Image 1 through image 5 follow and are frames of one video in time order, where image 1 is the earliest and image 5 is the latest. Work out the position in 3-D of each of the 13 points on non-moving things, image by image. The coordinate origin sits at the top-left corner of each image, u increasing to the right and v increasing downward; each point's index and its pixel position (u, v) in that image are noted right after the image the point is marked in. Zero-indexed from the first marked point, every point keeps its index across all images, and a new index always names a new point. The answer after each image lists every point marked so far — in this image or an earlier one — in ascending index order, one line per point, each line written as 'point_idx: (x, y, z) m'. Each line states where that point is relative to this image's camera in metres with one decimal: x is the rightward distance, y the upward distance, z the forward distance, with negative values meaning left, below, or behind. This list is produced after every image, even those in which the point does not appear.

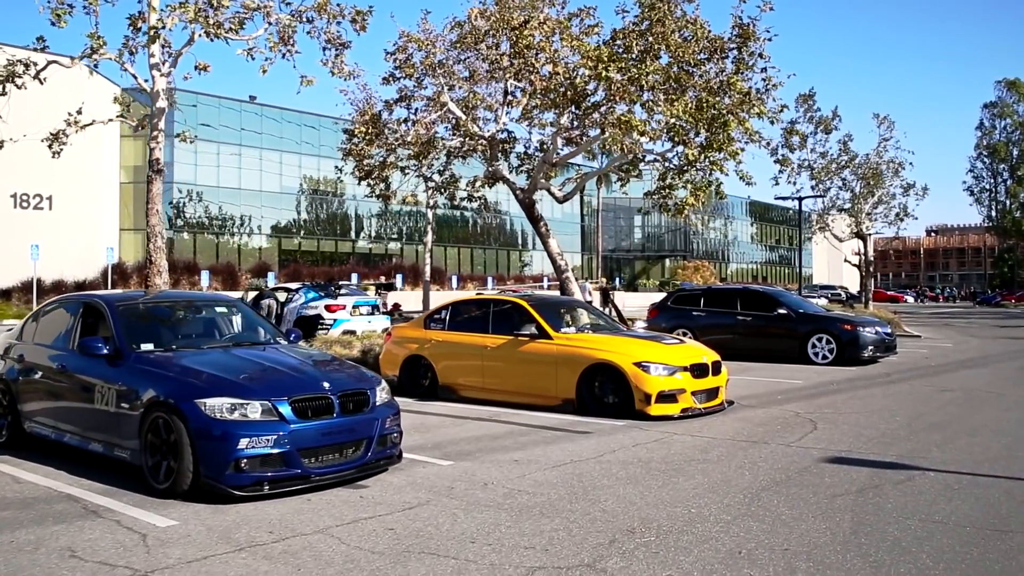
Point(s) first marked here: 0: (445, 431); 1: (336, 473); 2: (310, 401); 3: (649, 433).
0: (-0.7, -1.5, +9.5) m
1: (-1.3, -1.4, +6.8) m
2: (-1.5, -0.8, +6.7) m
3: (+1.4, -1.5, +9.3) m
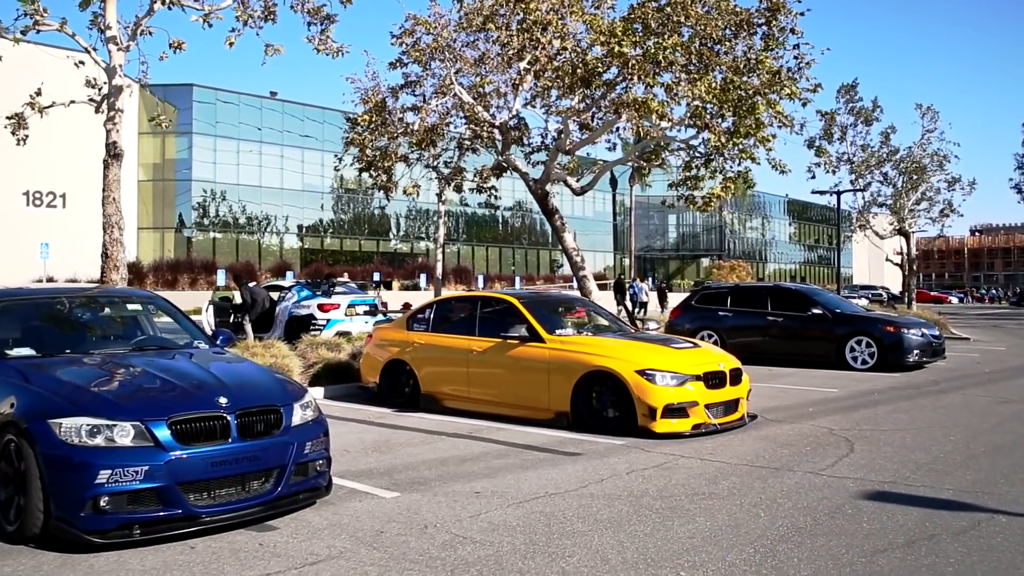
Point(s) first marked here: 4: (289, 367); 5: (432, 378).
0: (-0.9, -1.4, +8.1) m
1: (-1.6, -1.3, +5.4) m
2: (-1.8, -0.8, +5.3) m
3: (+1.2, -1.4, +7.8) m
4: (-3.0, -1.1, +12.4) m
5: (-0.9, -1.1, +10.7) m
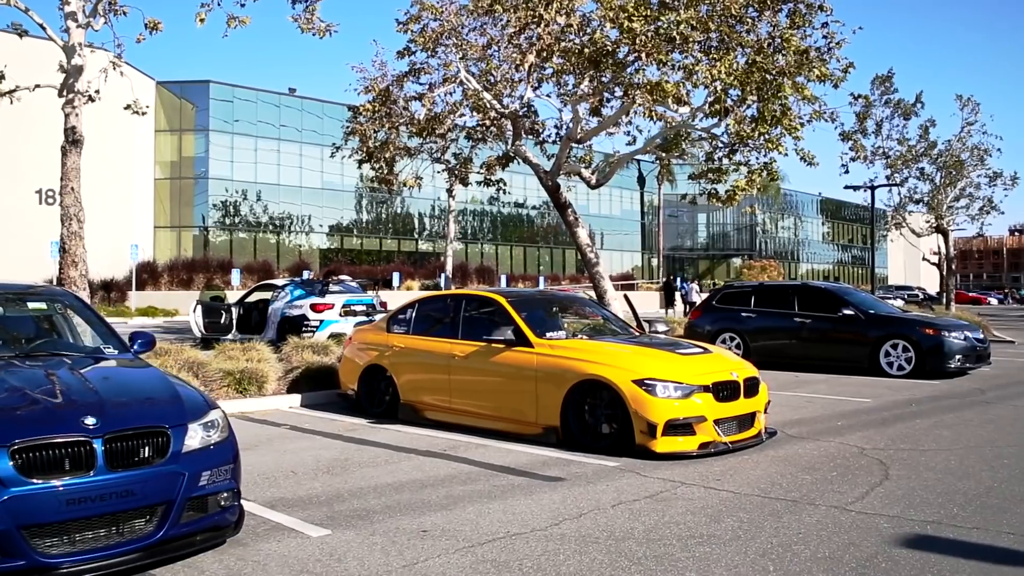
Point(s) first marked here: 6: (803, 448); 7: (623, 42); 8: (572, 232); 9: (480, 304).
0: (-1.1, -1.4, +7.0) m
1: (-1.9, -1.3, +4.3) m
2: (-2.1, -0.7, +4.2) m
3: (+0.9, -1.4, +6.6) m
4: (-3.0, -1.0, +11.4) m
5: (-1.0, -1.0, +9.6) m
6: (+2.5, -1.4, +8.1) m
7: (+1.9, +4.0, +15.1) m
8: (+1.2, +1.1, +18.9) m
9: (-0.3, -0.2, +9.3) m
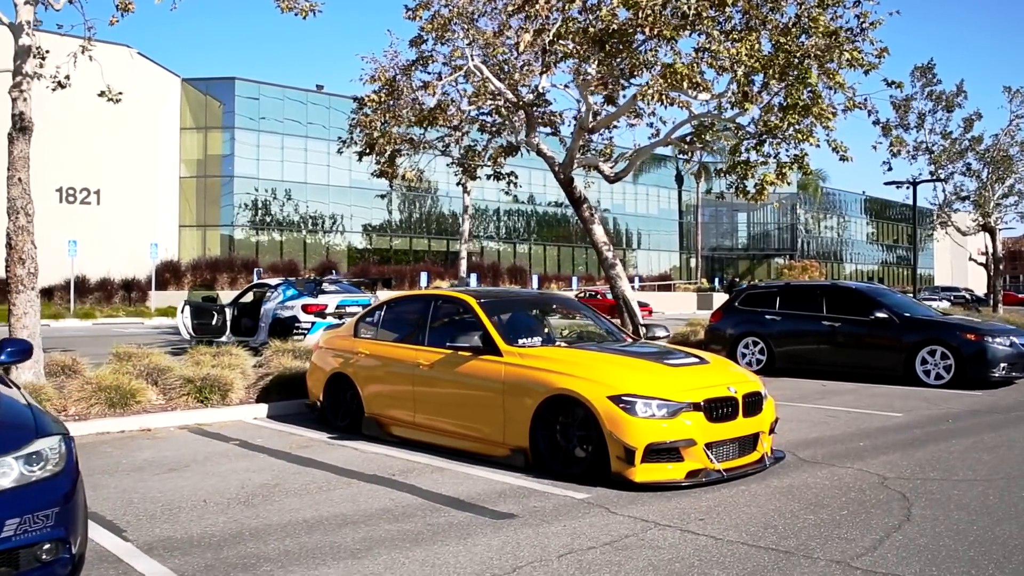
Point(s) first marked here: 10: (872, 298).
0: (-1.5, -1.4, +6.0) m
1: (-2.4, -1.3, +3.3) m
2: (-2.5, -0.7, +3.2) m
3: (+0.6, -1.4, +5.5) m
4: (-3.2, -1.0, +10.4) m
5: (-1.3, -1.0, +8.6) m
6: (+2.2, -1.4, +6.9) m
7: (+1.9, +3.9, +13.9) m
8: (+1.4, +1.1, +17.7) m
9: (-0.6, -0.2, +8.3) m
10: (+5.4, -0.1, +13.8) m
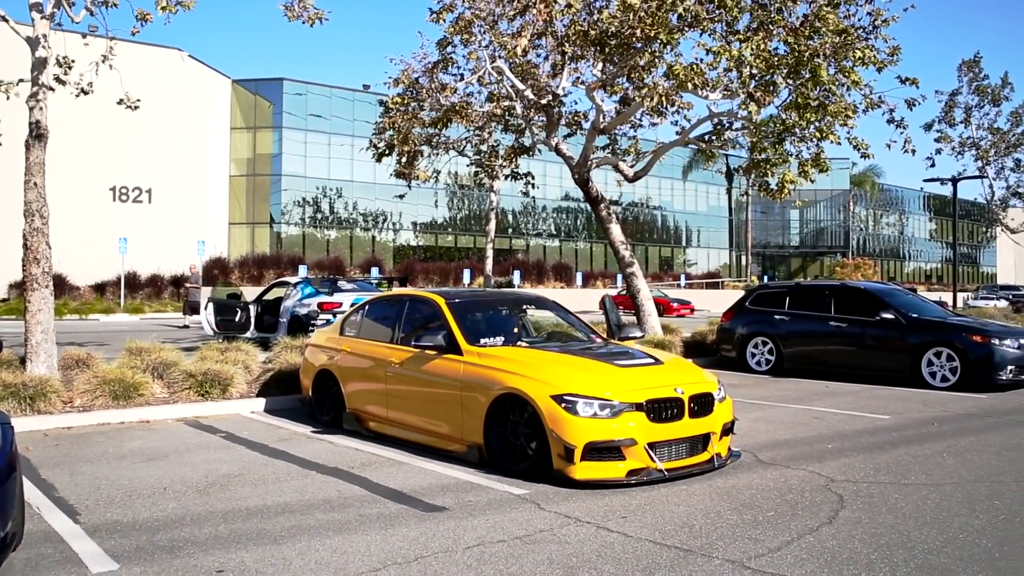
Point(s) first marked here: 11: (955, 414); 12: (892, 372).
0: (-1.9, -1.4, +6.3) m
1: (-2.9, -1.3, +3.7) m
2: (-3.1, -0.7, +3.6) m
3: (+0.1, -1.4, +5.7) m
4: (-3.3, -1.0, +10.9) m
5: (-1.5, -1.0, +8.9) m
6: (+1.9, -1.4, +7.0) m
7: (+2.0, +4.0, +14.0) m
8: (+1.8, +1.2, +17.8) m
9: (-0.8, -0.2, +8.6) m
10: (+5.4, -0.2, +13.7) m
11: (+5.1, -1.4, +10.5) m
12: (+5.5, -1.2, +13.4) m
